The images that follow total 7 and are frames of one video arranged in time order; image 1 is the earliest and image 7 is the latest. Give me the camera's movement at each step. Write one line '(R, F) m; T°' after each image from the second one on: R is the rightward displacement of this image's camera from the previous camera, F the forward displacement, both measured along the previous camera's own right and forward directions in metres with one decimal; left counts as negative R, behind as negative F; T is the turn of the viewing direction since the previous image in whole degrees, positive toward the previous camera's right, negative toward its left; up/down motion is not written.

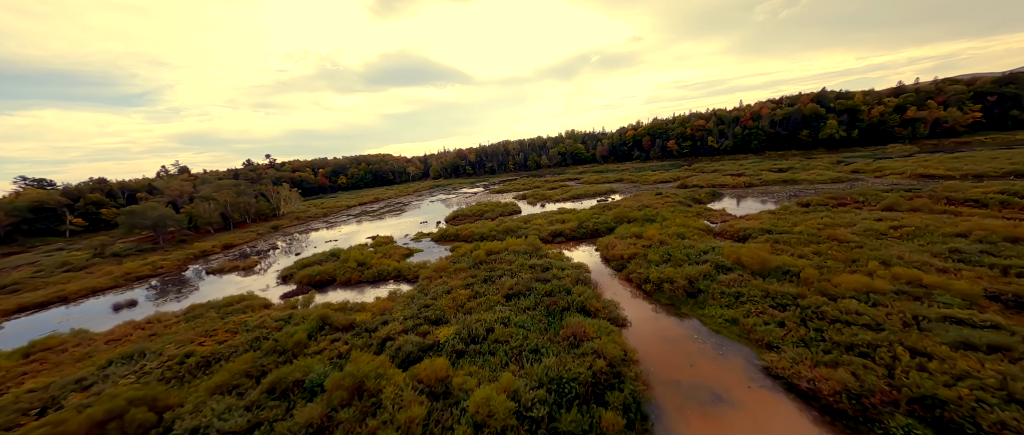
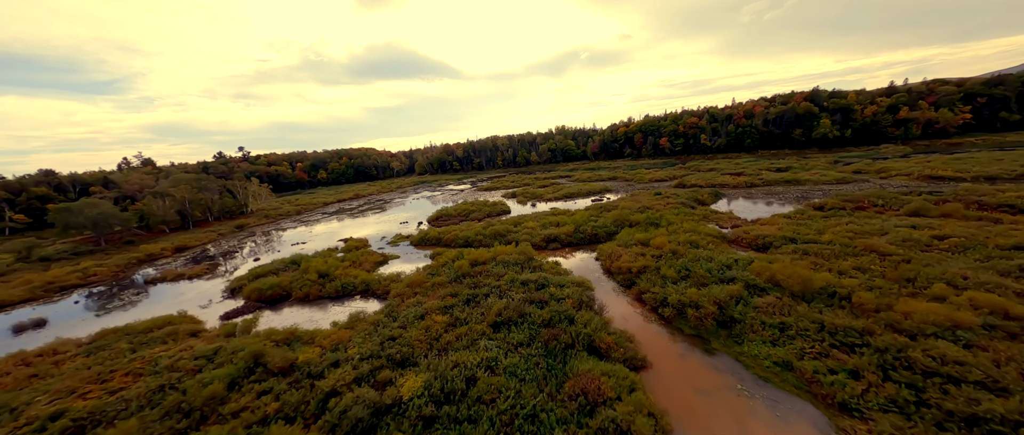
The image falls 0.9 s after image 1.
(0.0, +3.2) m; +2°
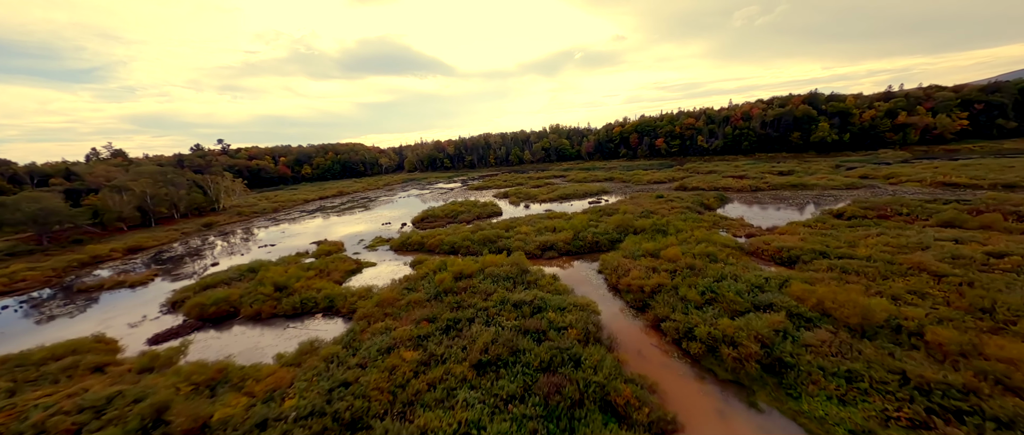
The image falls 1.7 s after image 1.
(0.0, +2.7) m; +1°
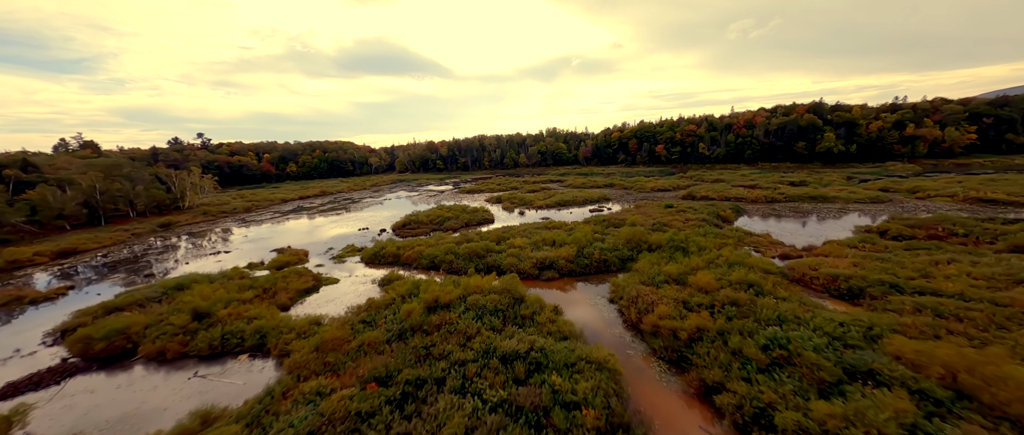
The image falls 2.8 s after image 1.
(+0.1, +3.7) m; +1°
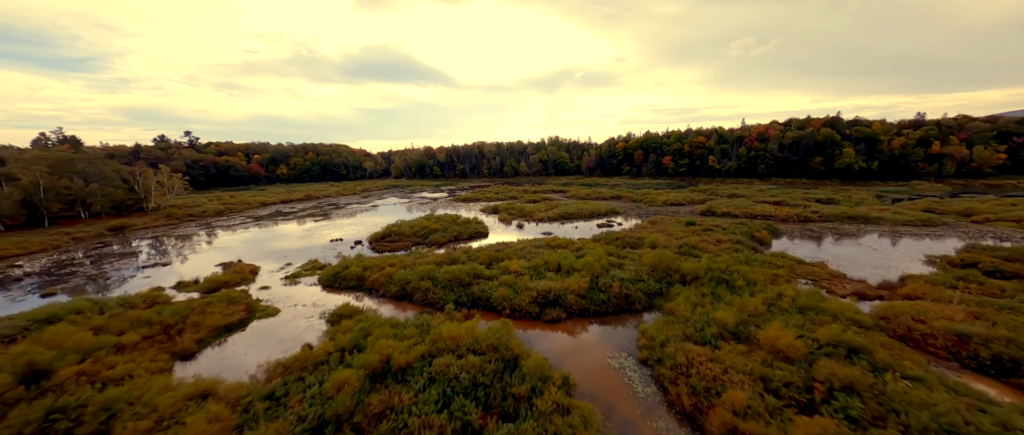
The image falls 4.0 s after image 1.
(+0.2, +4.3) m; 0°
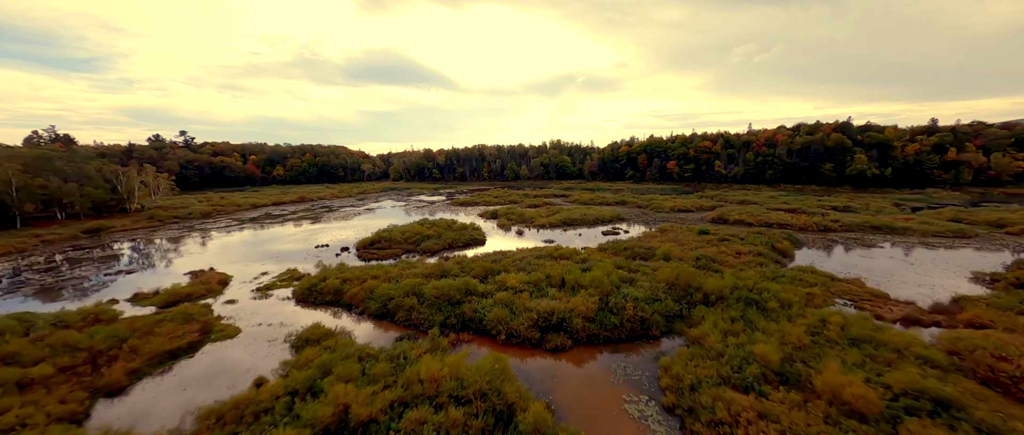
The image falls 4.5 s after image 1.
(+0.1, +2.0) m; 0°
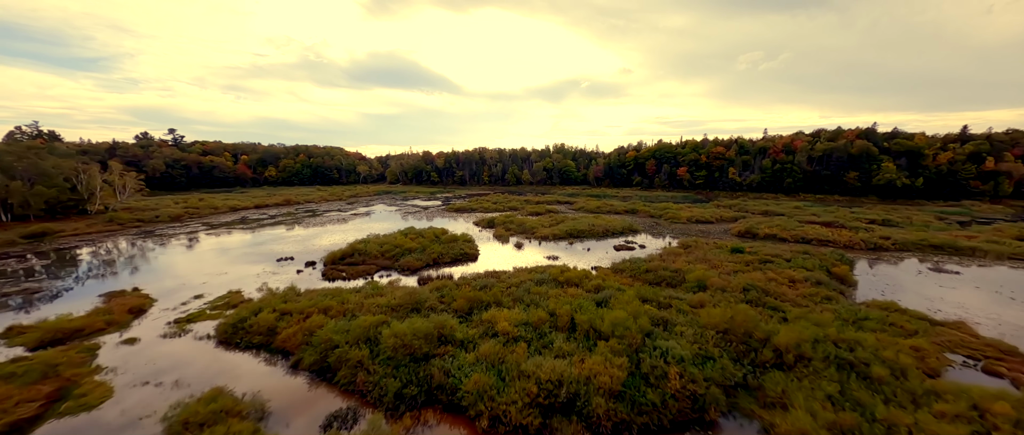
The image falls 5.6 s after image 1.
(+0.3, +4.0) m; 0°
